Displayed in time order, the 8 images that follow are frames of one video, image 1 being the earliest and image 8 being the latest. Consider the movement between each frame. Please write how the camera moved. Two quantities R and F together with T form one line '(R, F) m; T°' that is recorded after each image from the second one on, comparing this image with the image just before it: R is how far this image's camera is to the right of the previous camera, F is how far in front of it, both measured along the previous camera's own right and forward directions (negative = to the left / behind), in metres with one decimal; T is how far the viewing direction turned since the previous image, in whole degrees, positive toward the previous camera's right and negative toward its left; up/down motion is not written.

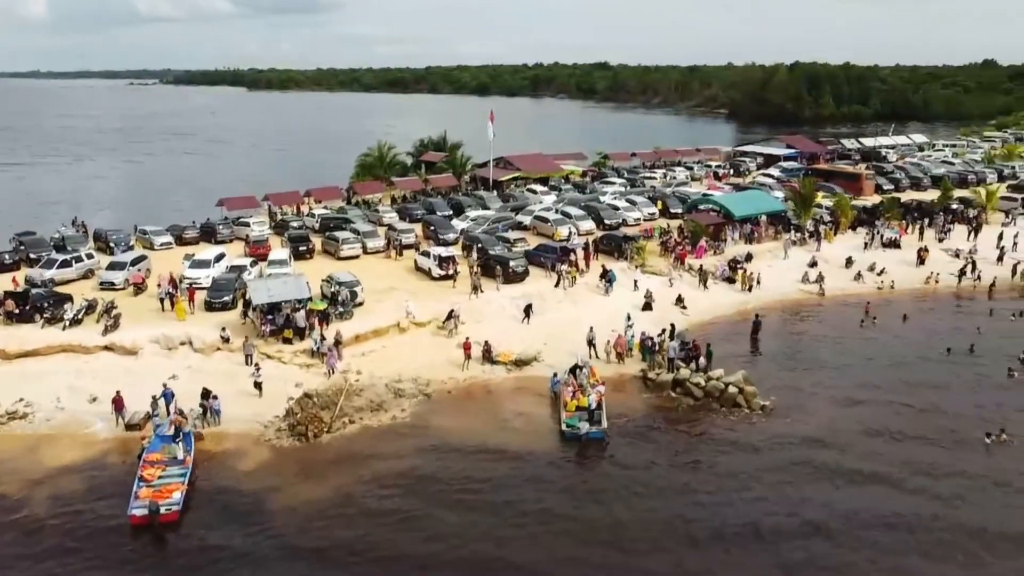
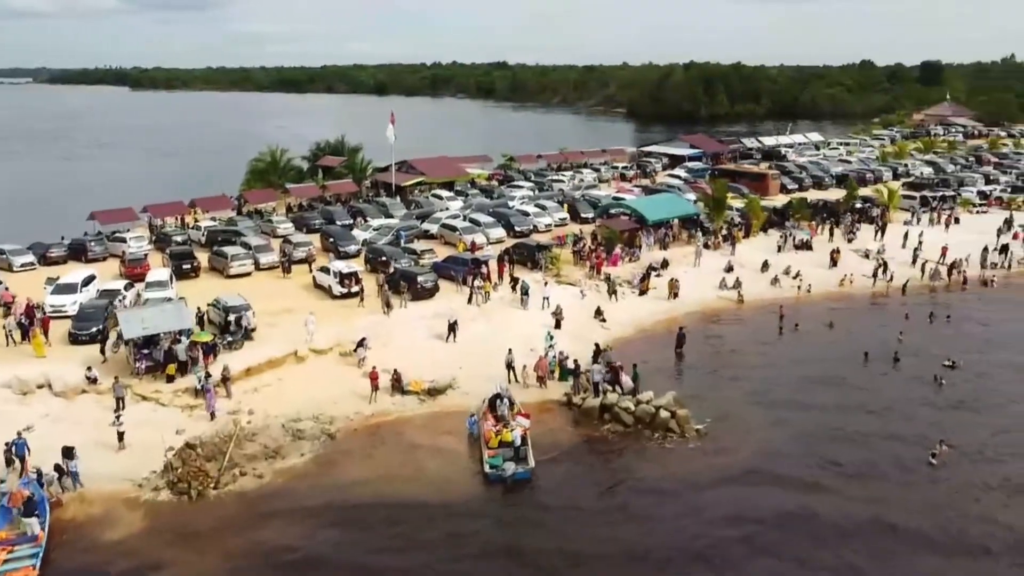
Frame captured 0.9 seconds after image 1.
(-0.2, +2.5) m; +7°
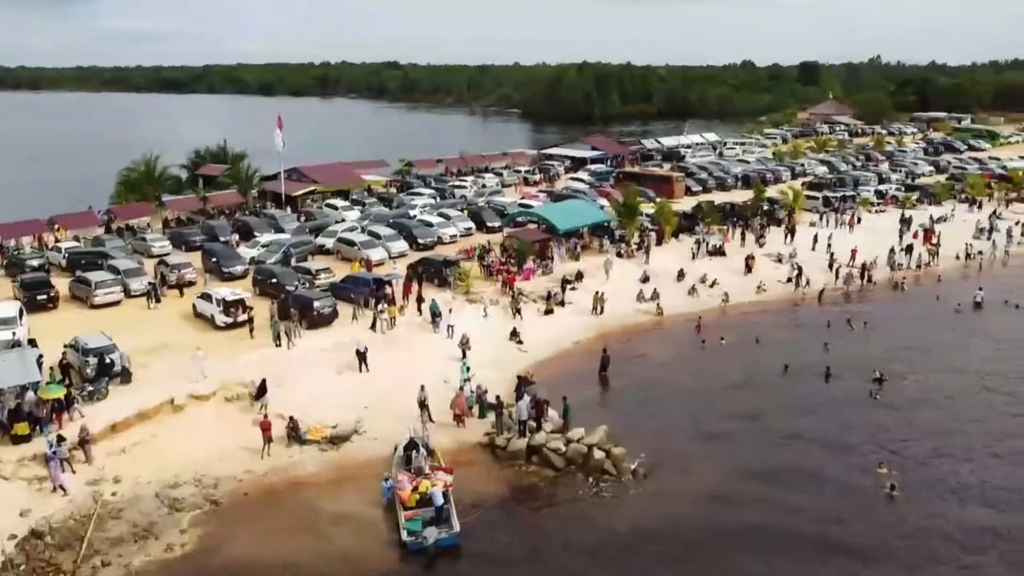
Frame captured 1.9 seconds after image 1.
(-0.4, +2.8) m; +7°
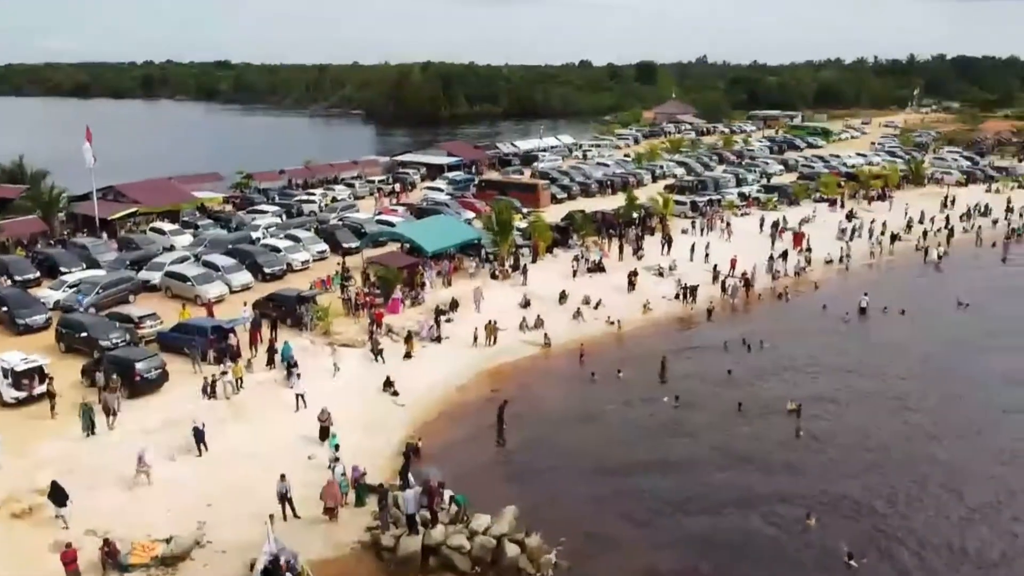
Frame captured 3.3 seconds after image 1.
(-0.6, +4.4) m; +10°
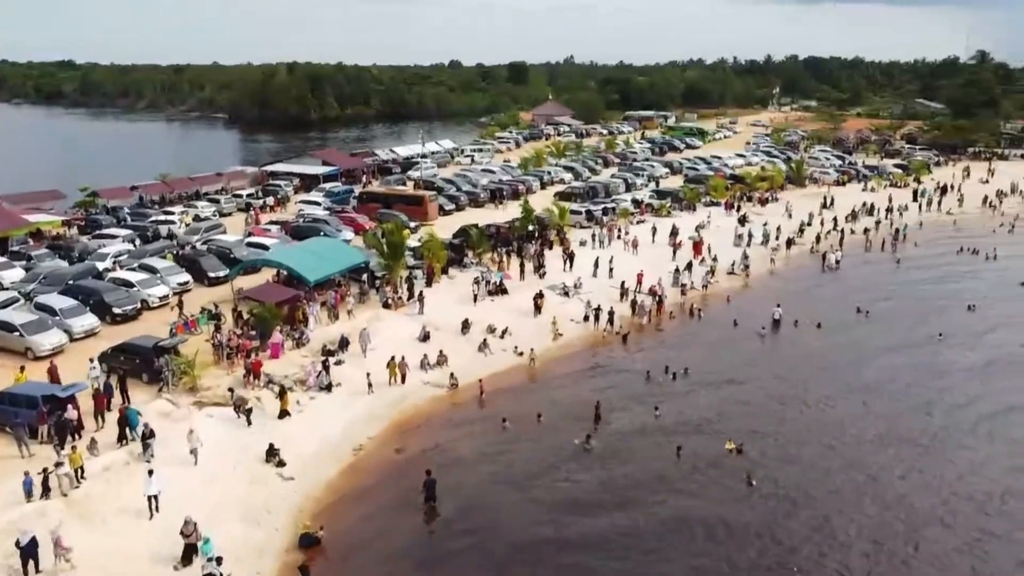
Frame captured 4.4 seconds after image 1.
(-0.7, +3.7) m; +8°
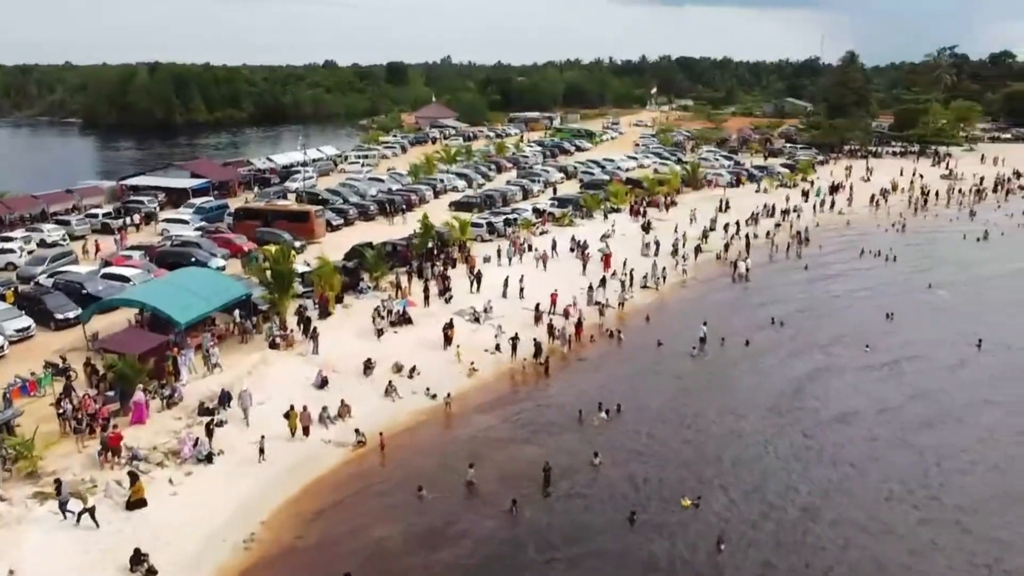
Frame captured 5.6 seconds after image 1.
(-0.8, +3.7) m; +8°
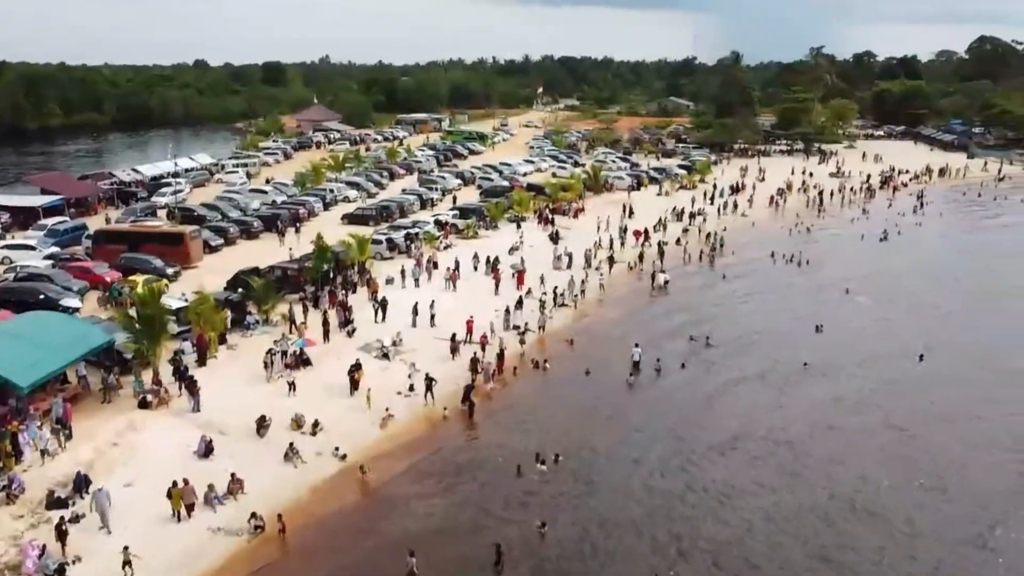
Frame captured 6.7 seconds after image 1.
(-0.9, +3.8) m; +8°
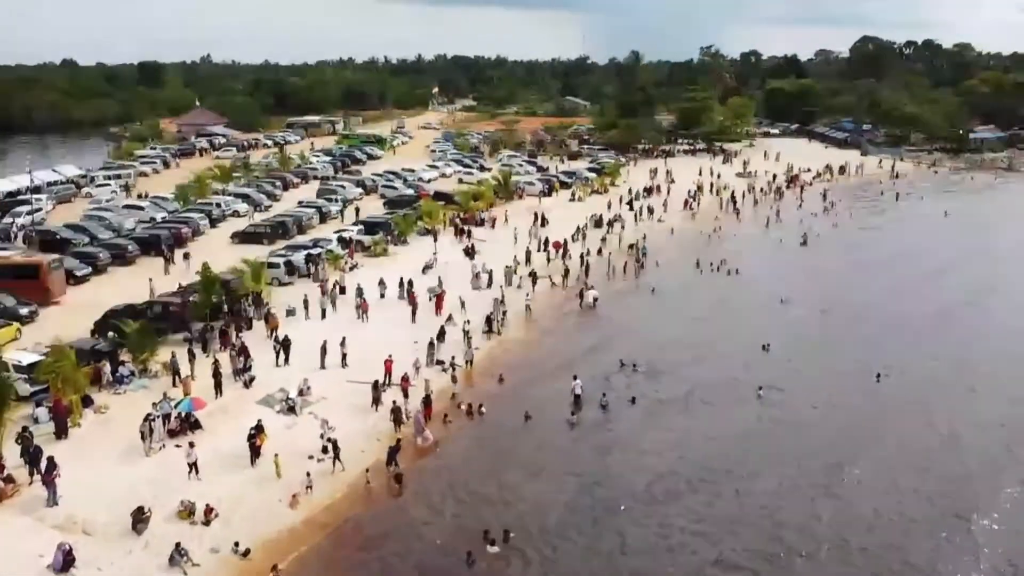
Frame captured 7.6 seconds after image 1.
(-0.9, +4.1) m; +7°
